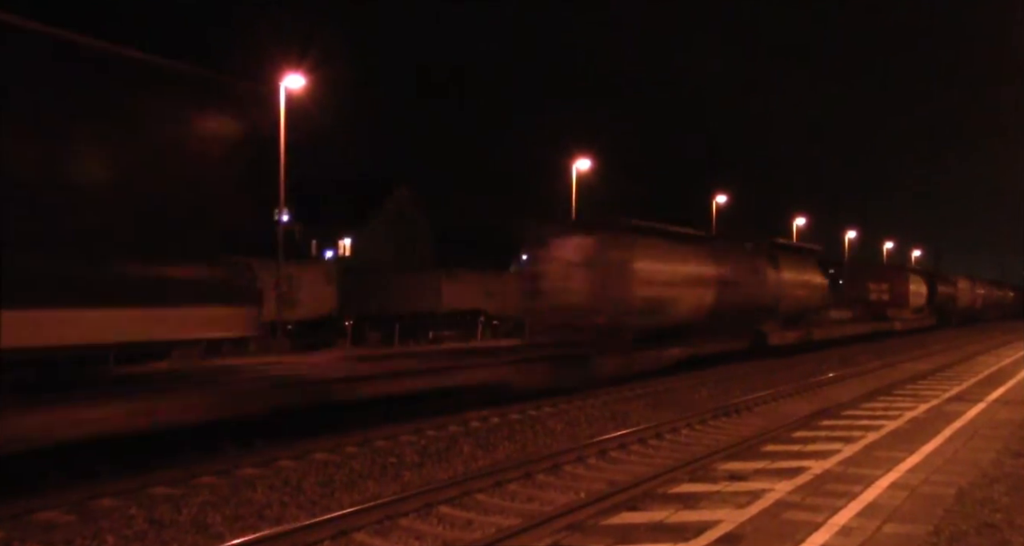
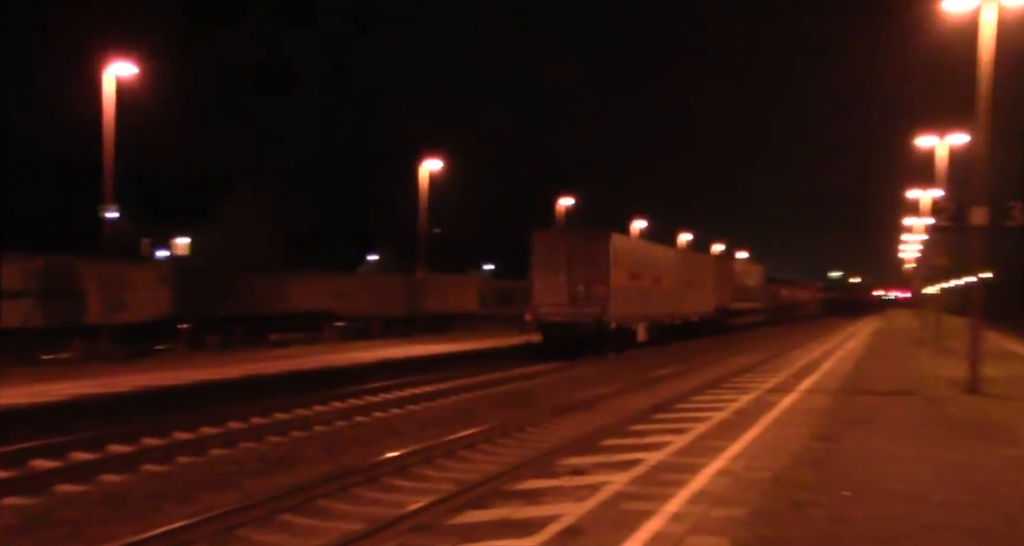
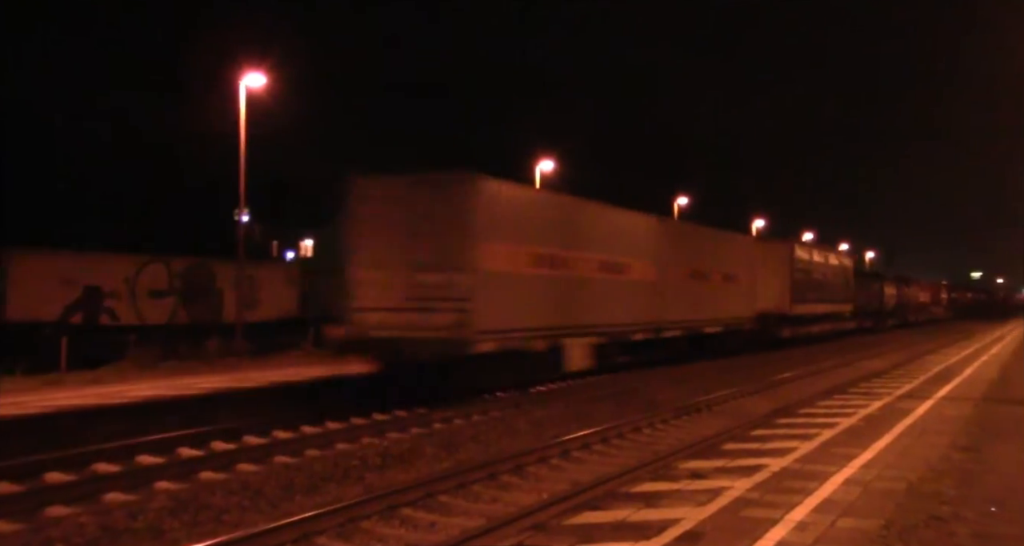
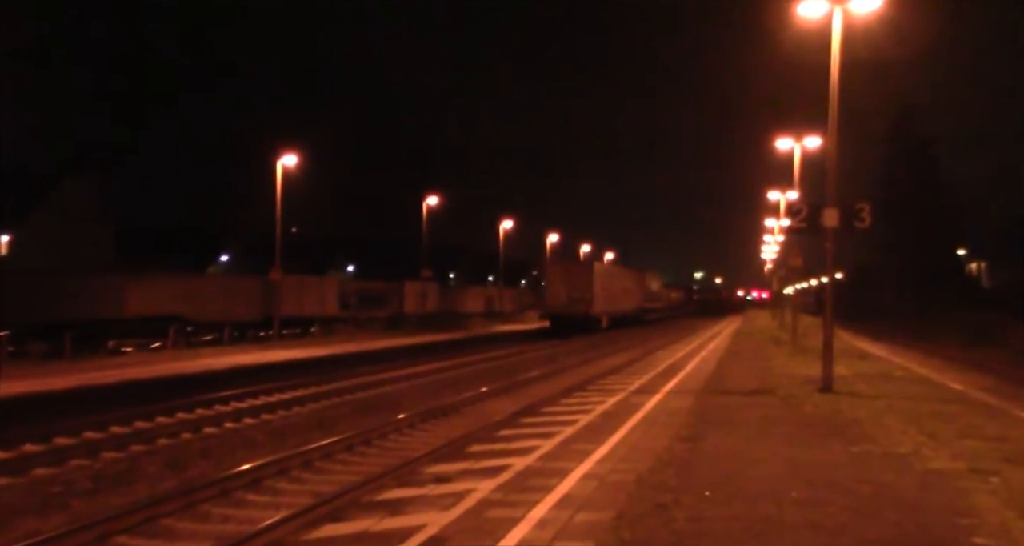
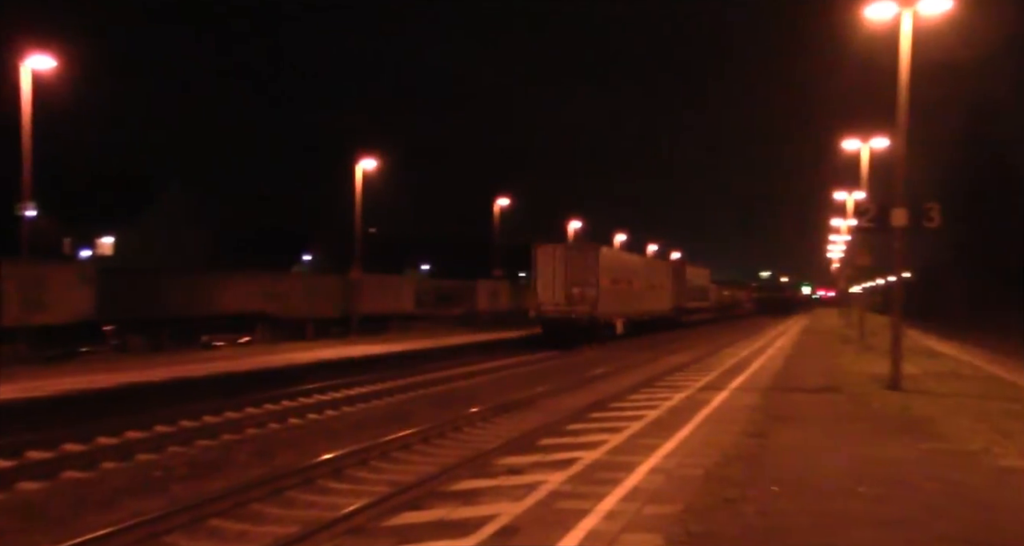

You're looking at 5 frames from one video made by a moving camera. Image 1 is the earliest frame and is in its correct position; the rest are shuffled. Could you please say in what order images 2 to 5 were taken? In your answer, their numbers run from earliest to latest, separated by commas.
3, 2, 5, 4
